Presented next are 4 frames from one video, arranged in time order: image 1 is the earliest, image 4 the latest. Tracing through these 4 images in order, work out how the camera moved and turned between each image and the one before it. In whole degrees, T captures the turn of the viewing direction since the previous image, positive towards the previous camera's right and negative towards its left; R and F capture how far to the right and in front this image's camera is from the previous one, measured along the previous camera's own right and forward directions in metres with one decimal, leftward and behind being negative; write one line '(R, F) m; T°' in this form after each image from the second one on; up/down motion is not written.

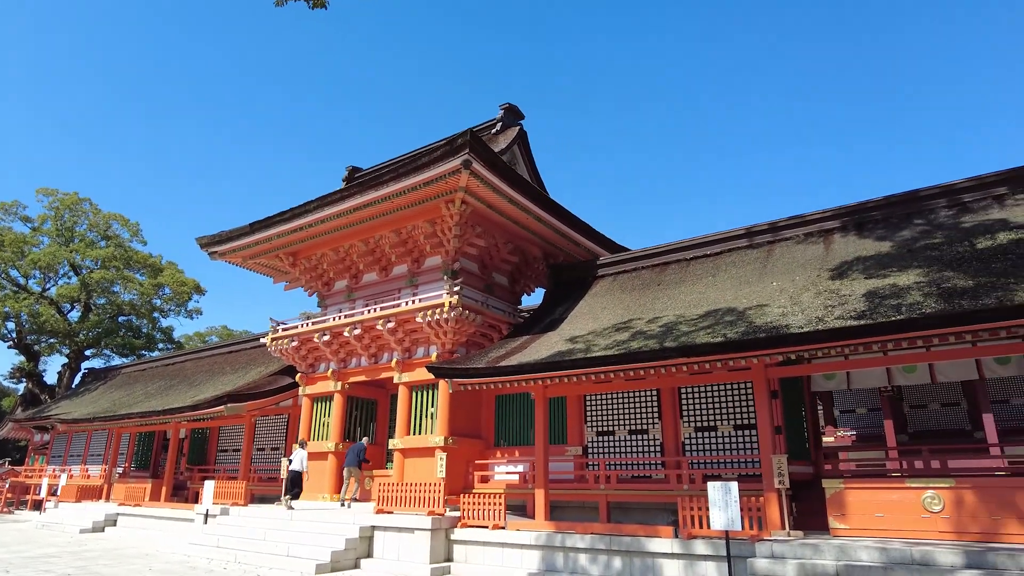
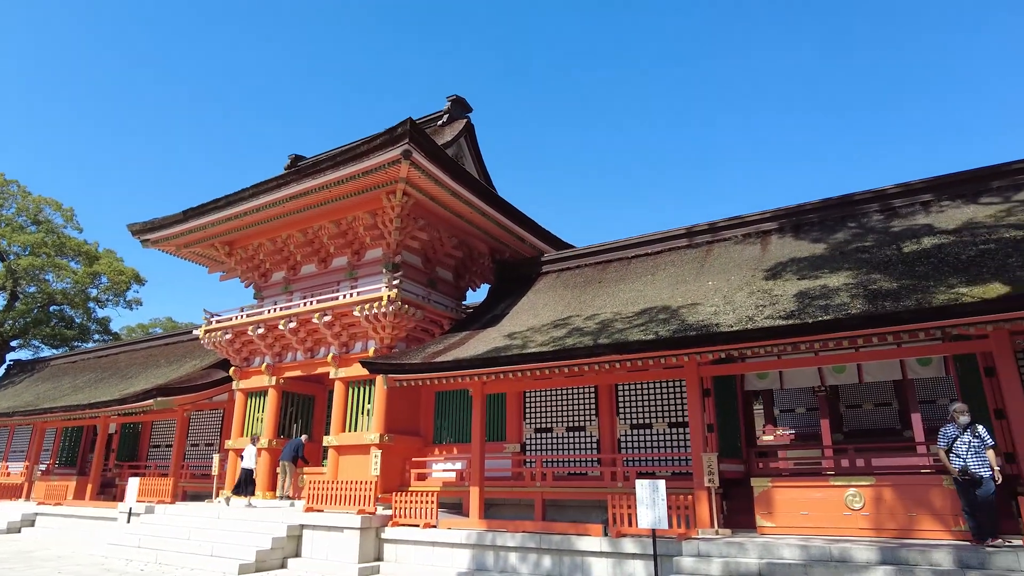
(+0.3, +0.2) m; +4°
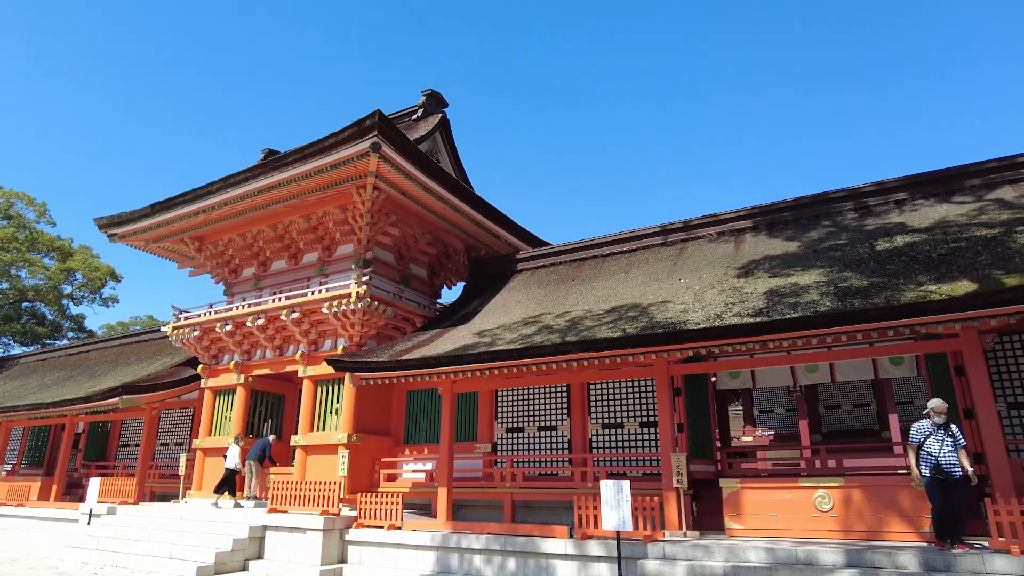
(+0.3, +0.2) m; +1°
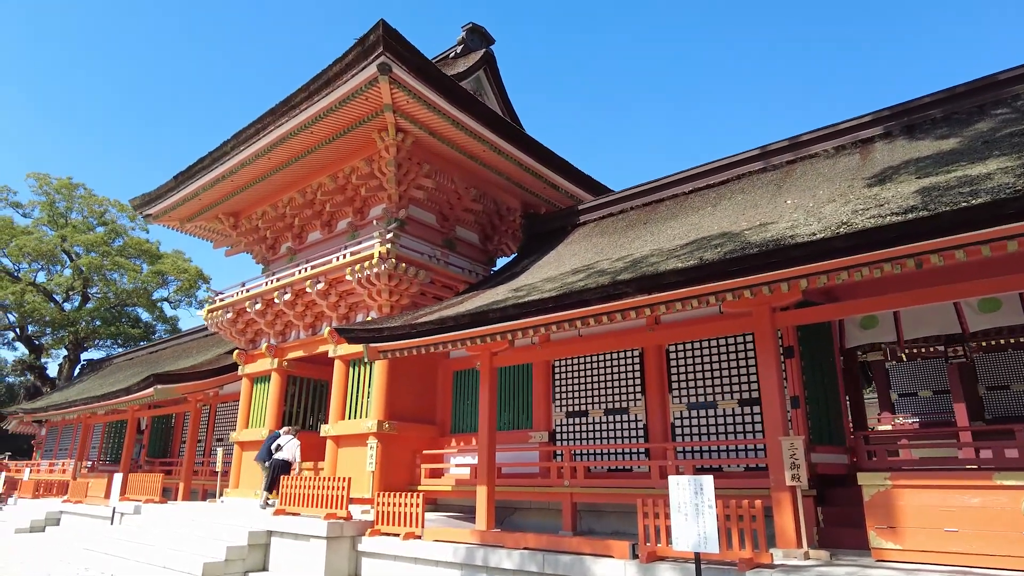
(+0.6, +2.2) m; -9°
